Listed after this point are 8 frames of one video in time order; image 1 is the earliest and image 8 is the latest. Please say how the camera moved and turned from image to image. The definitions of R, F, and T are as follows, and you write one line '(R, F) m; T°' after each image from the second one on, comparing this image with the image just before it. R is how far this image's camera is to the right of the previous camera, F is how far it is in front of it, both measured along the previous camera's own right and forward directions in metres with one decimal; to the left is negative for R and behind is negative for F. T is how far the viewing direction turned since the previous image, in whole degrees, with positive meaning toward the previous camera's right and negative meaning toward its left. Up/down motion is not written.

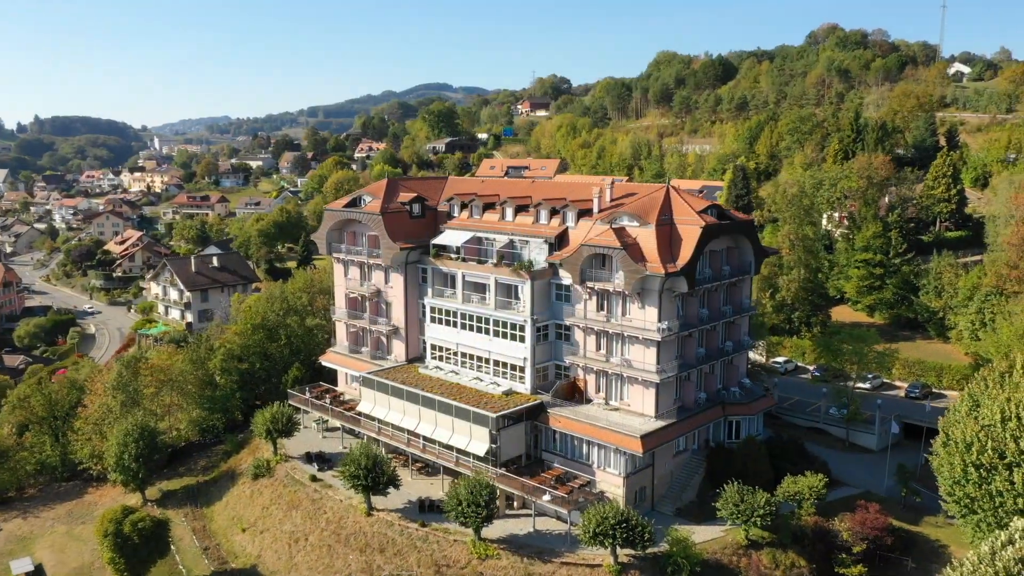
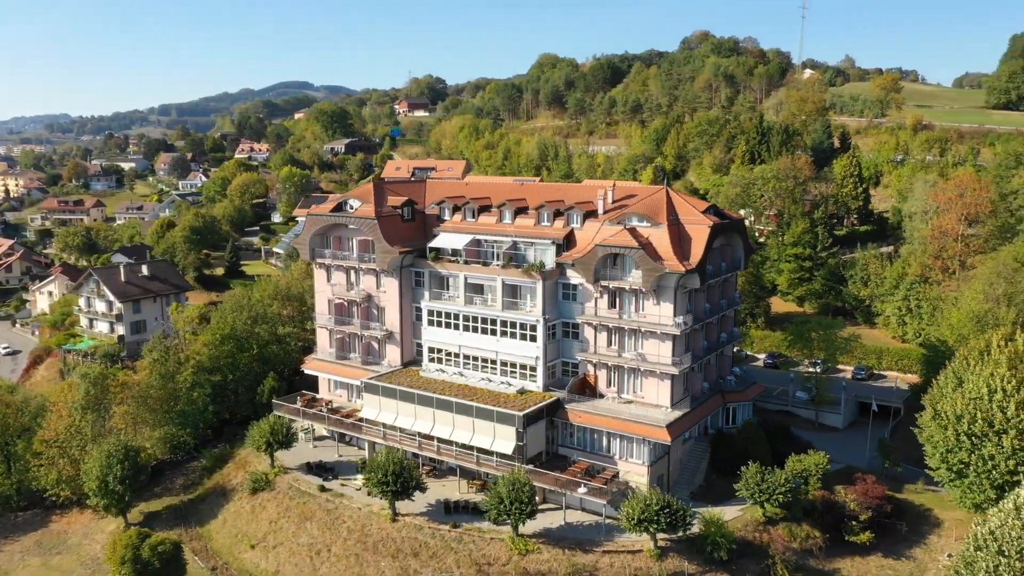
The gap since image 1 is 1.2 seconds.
(-6.8, -0.3) m; +9°
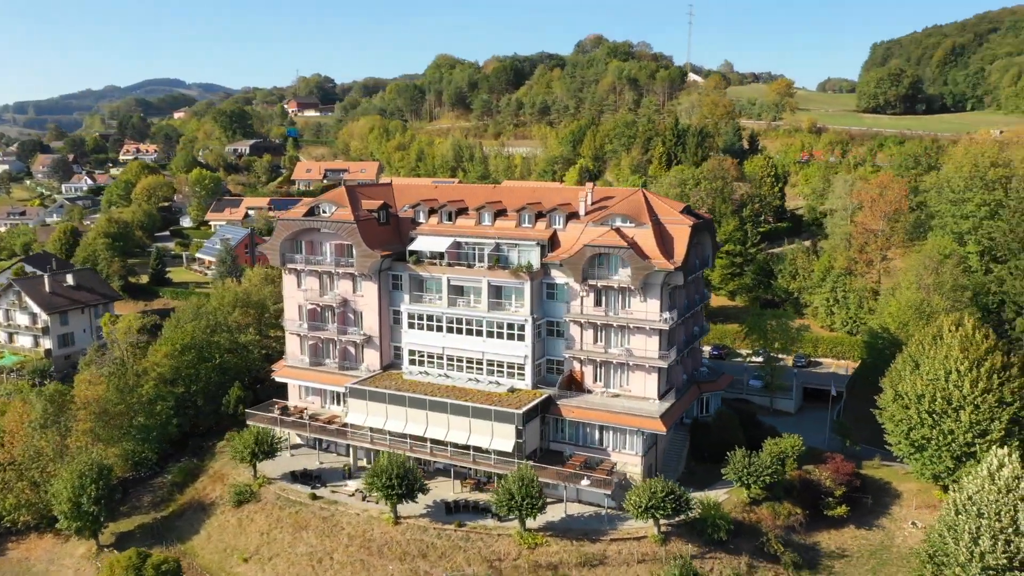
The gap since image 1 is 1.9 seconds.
(-5.0, -0.5) m; +8°
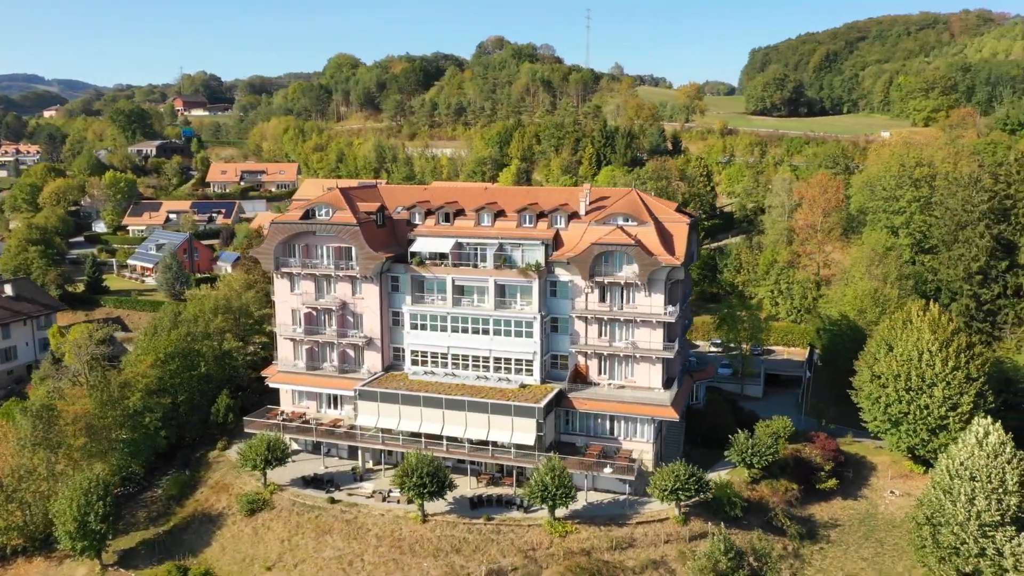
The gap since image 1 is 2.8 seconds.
(-6.1, -0.7) m; +8°
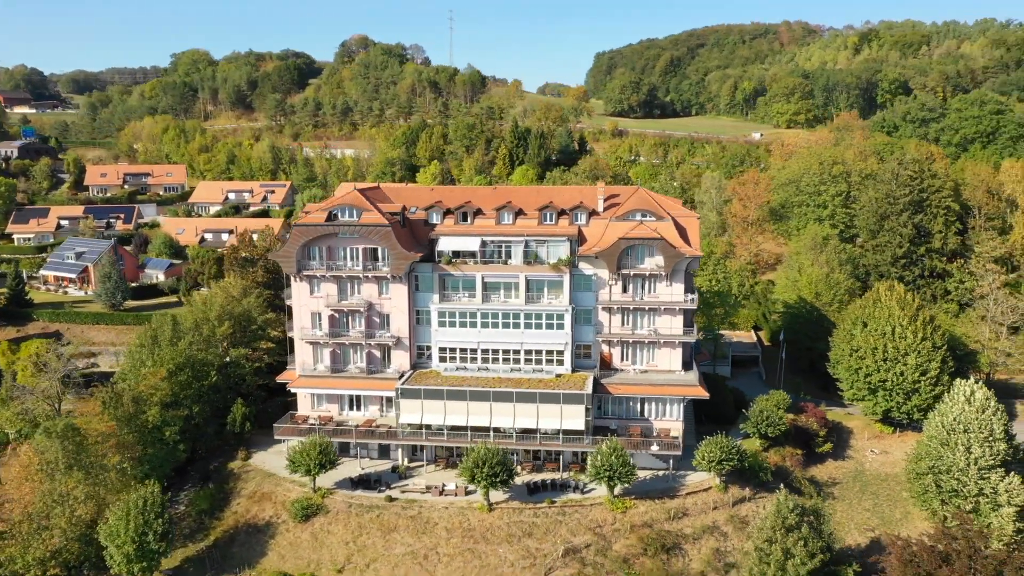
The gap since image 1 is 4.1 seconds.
(-10.1, -0.8) m; +11°
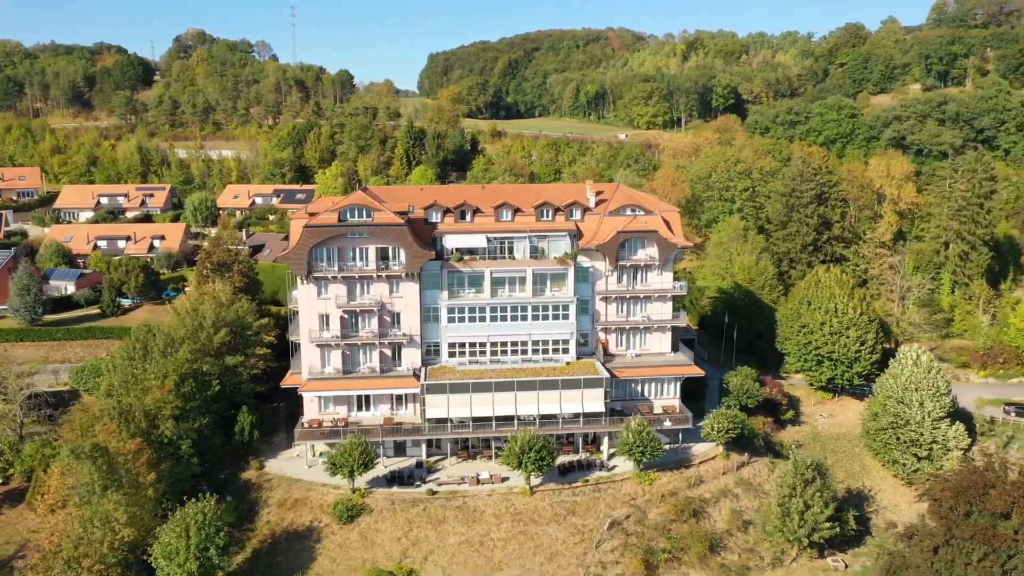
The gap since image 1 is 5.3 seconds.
(-10.3, -0.7) m; +13°
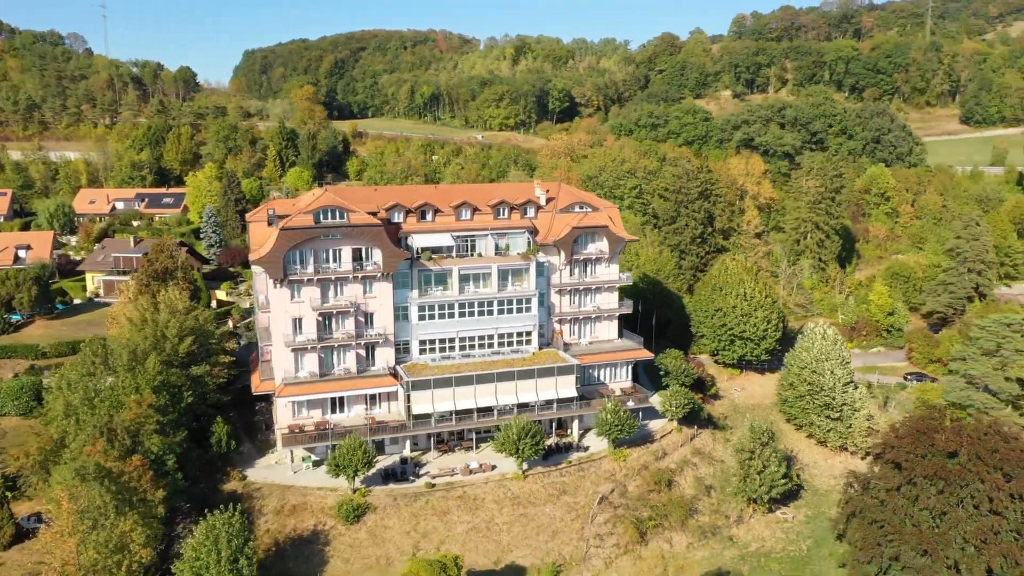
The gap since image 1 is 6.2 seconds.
(-8.8, -0.9) m; +13°
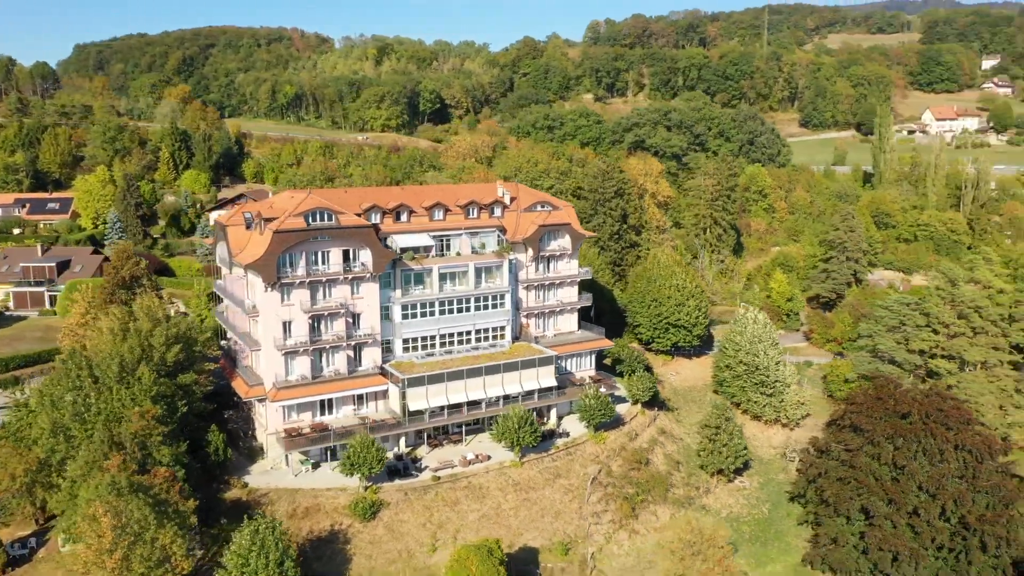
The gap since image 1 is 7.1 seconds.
(-7.8, -1.2) m; +11°
